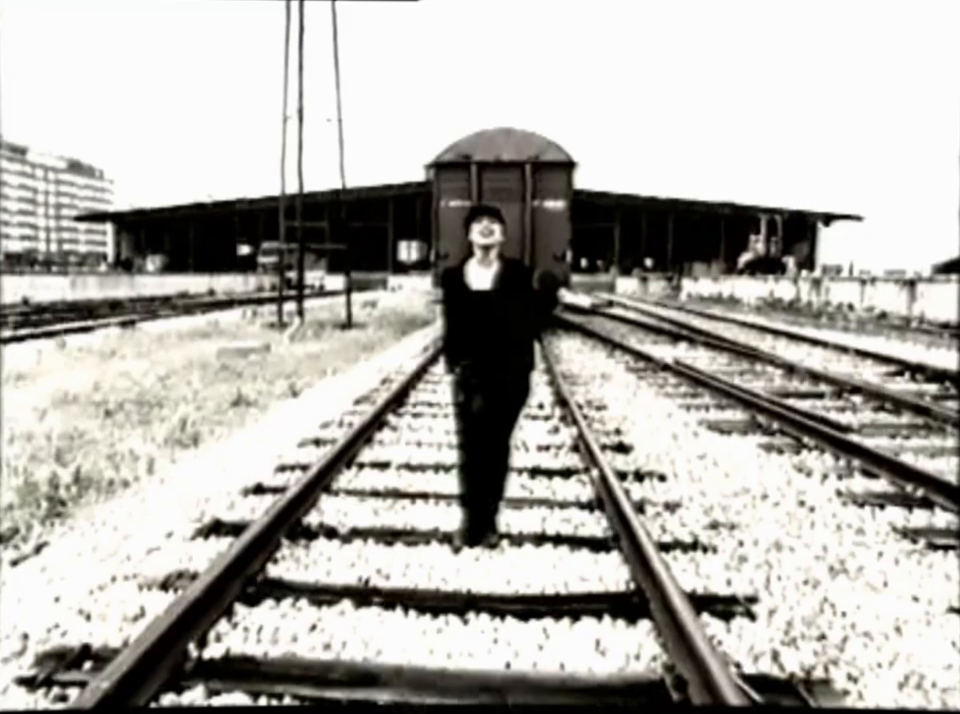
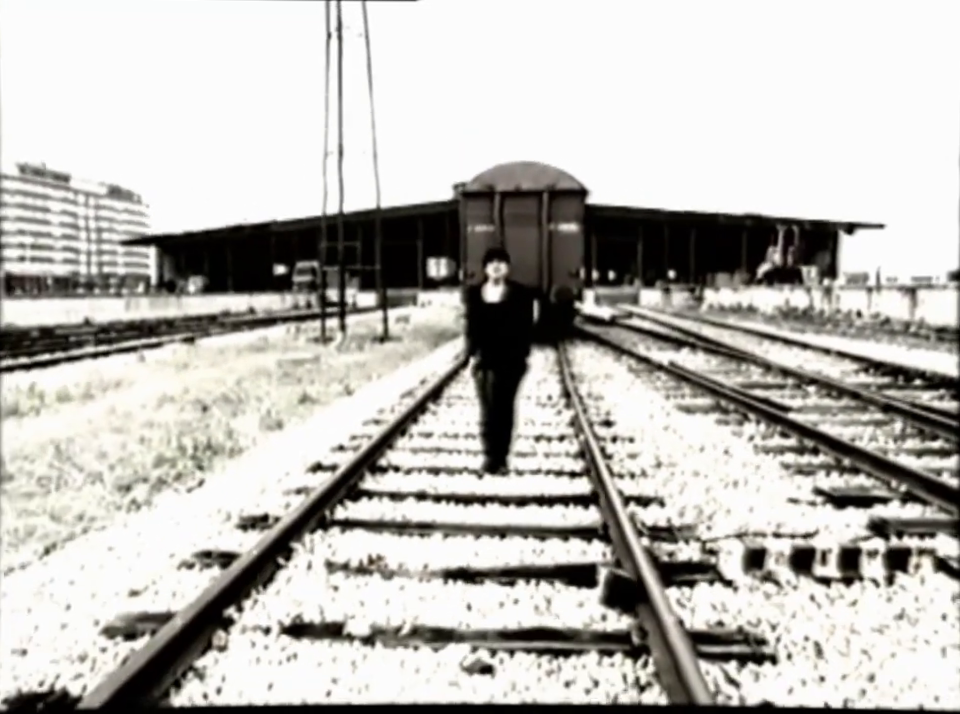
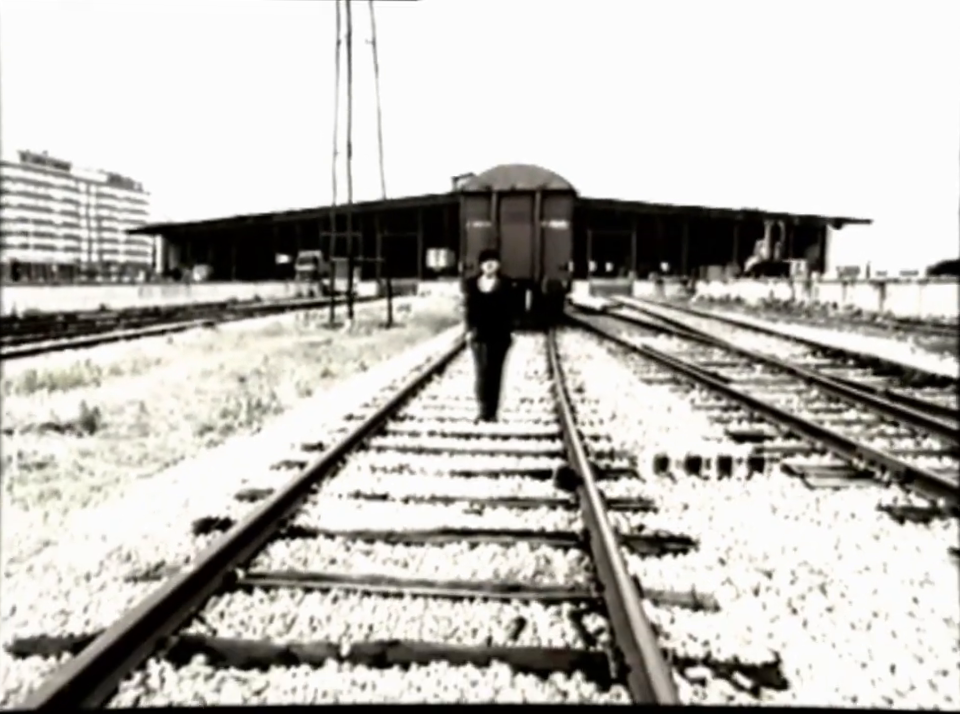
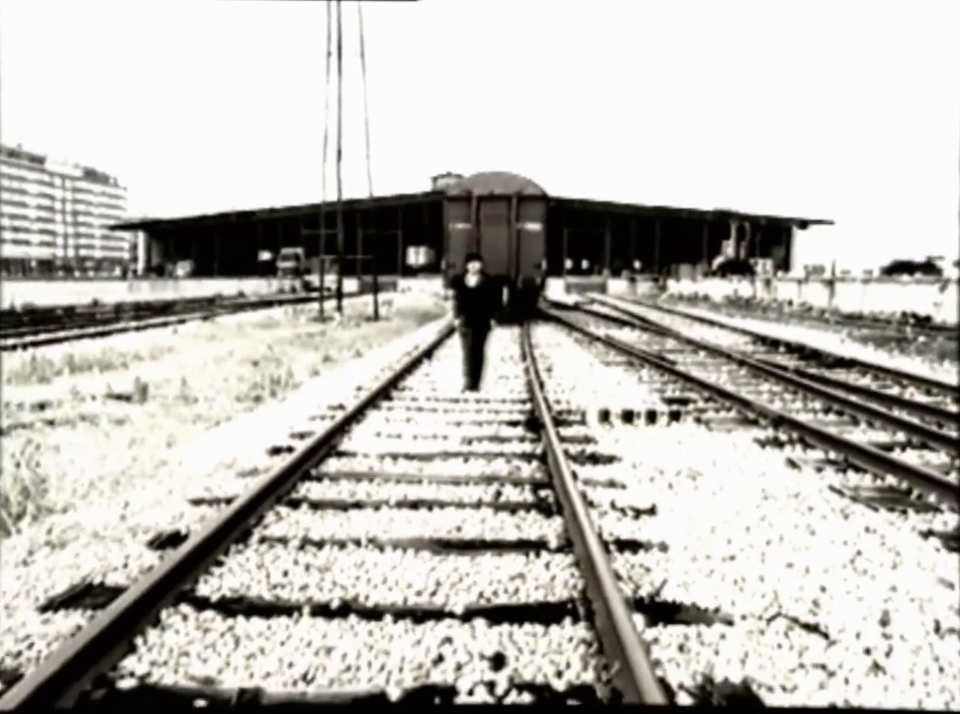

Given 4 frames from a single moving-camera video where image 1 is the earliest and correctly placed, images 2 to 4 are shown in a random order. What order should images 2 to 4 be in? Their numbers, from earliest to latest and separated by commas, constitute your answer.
2, 3, 4
